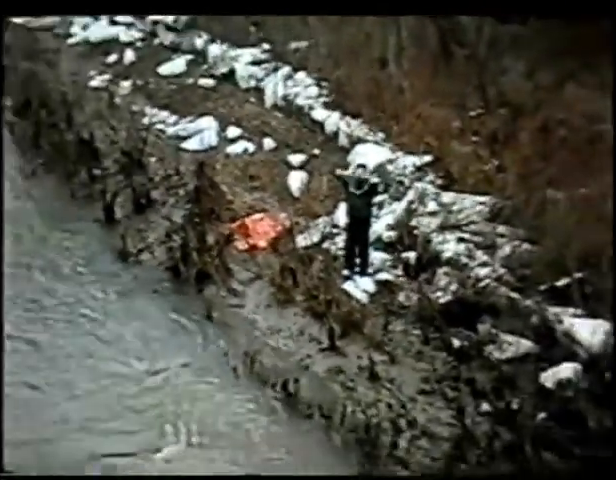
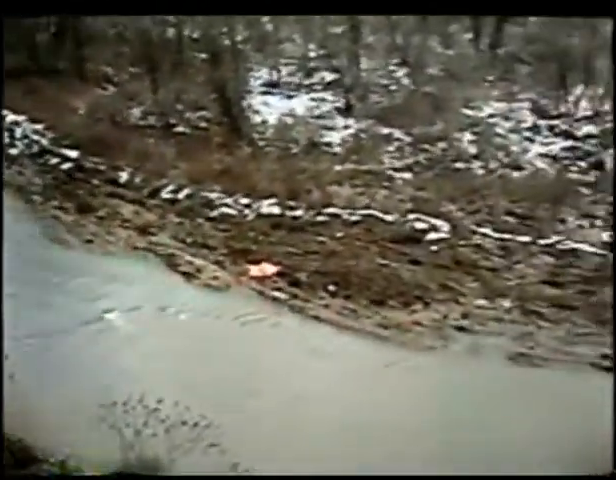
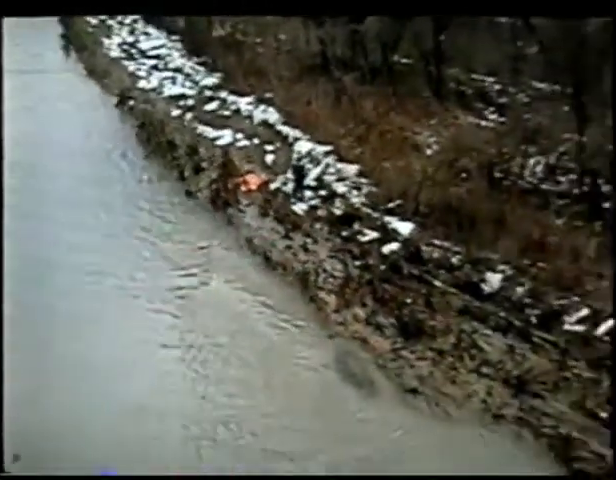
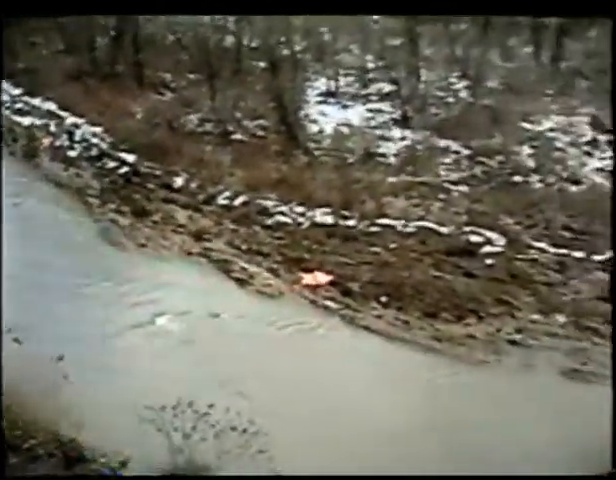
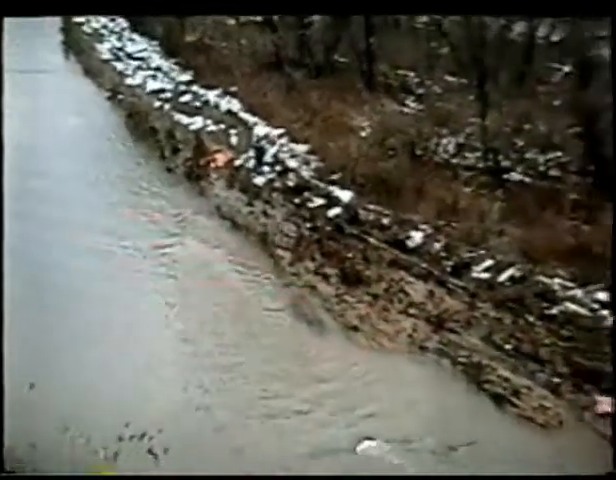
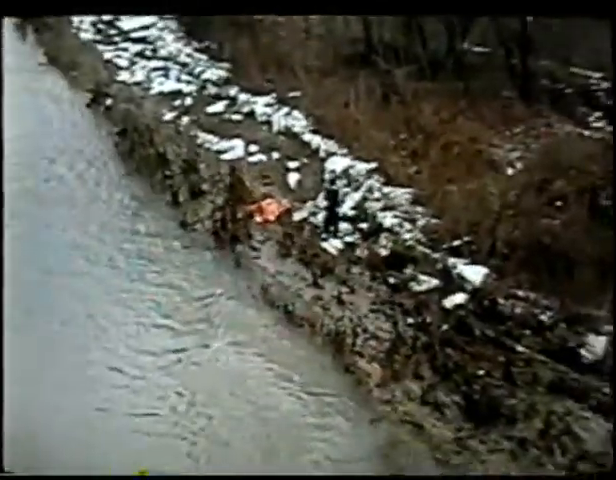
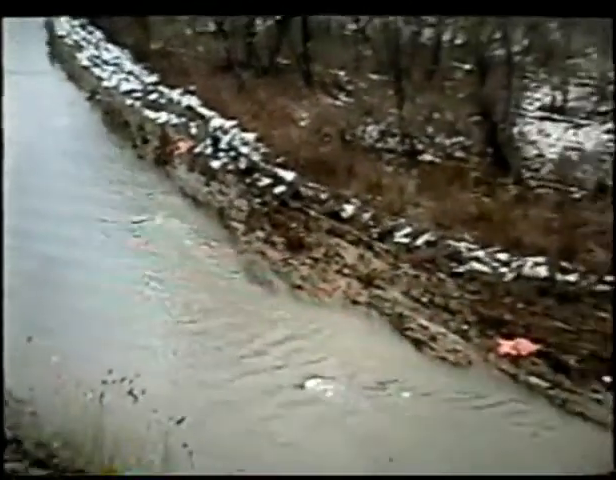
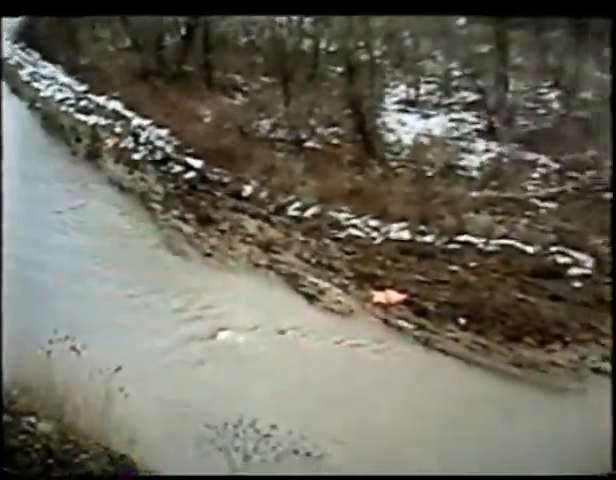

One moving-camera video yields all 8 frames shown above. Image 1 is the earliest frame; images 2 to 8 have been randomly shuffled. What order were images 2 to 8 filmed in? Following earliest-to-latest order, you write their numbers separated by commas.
6, 3, 5, 7, 8, 4, 2
